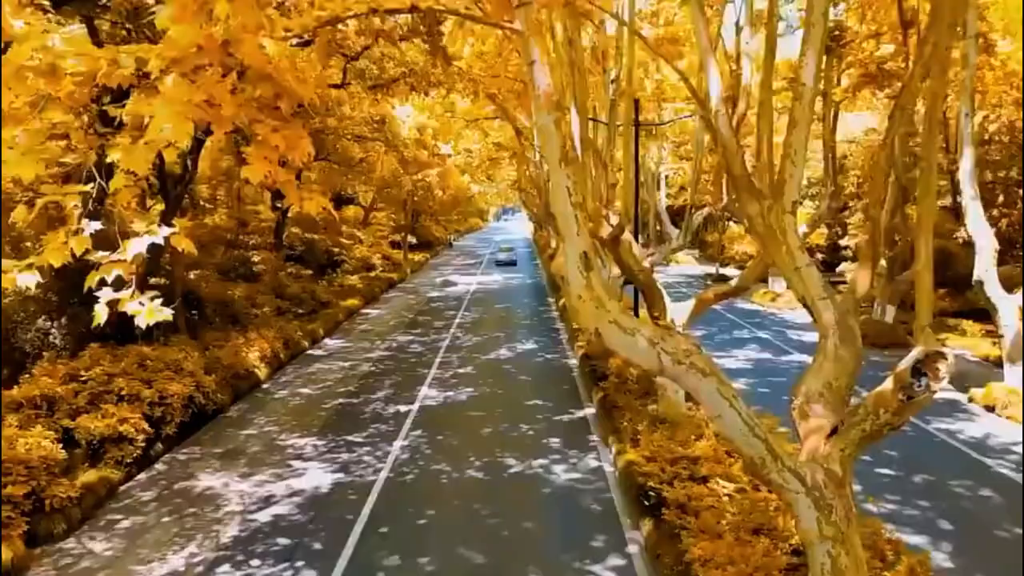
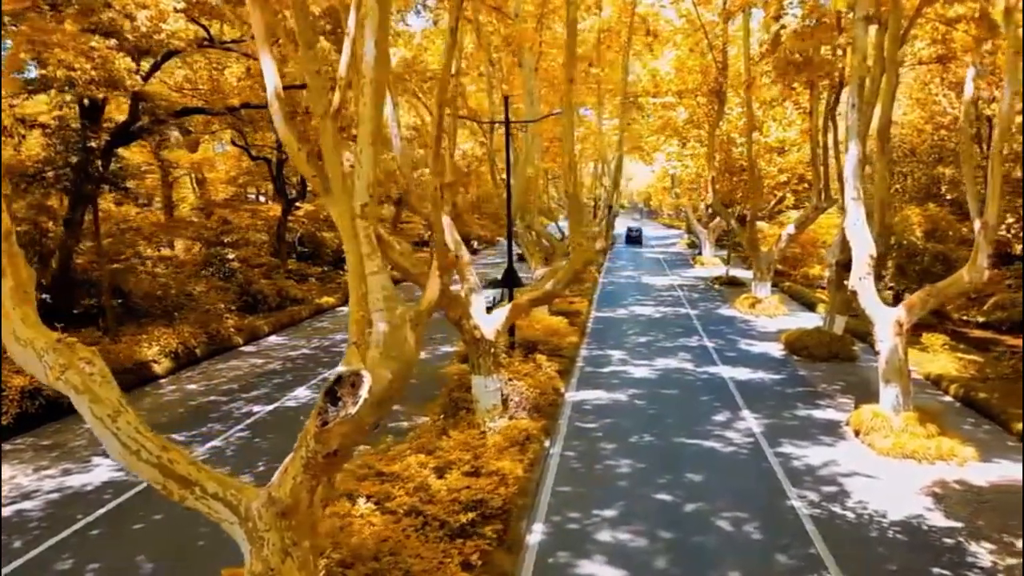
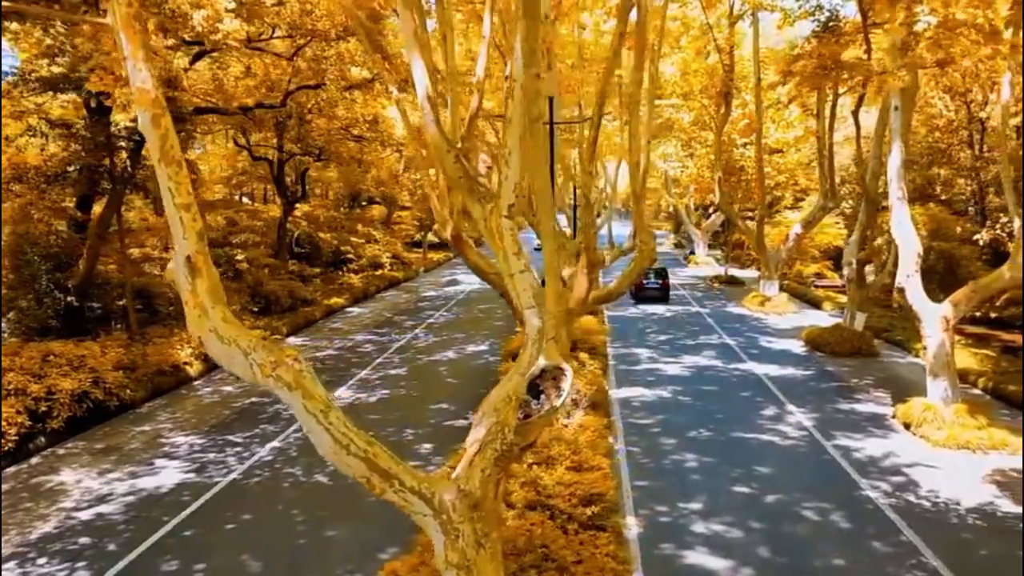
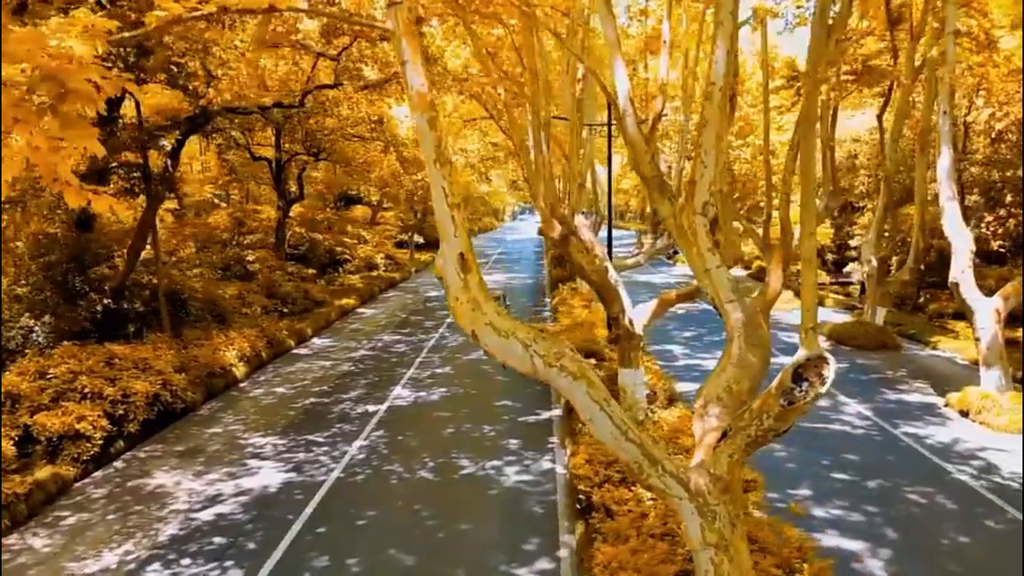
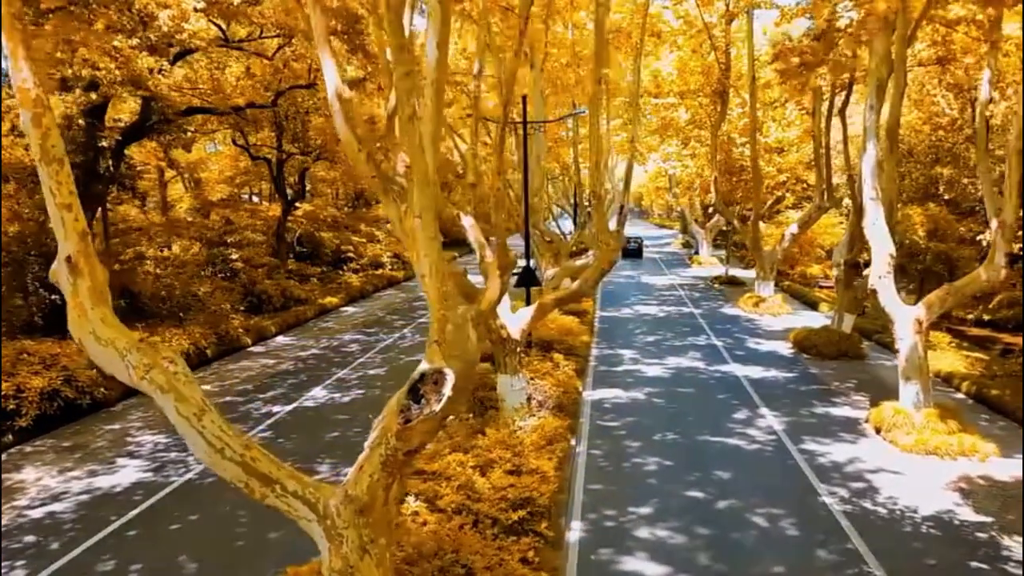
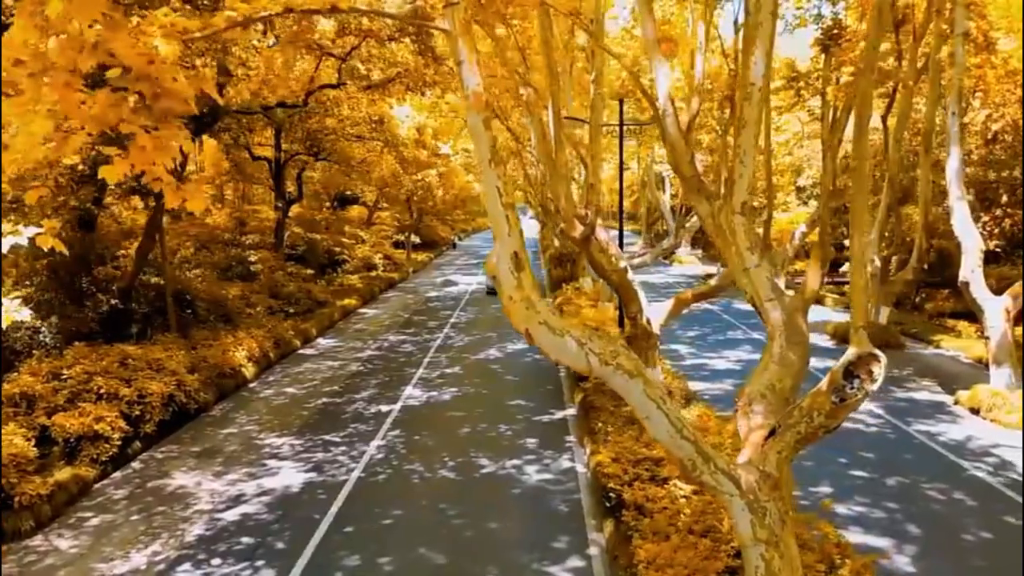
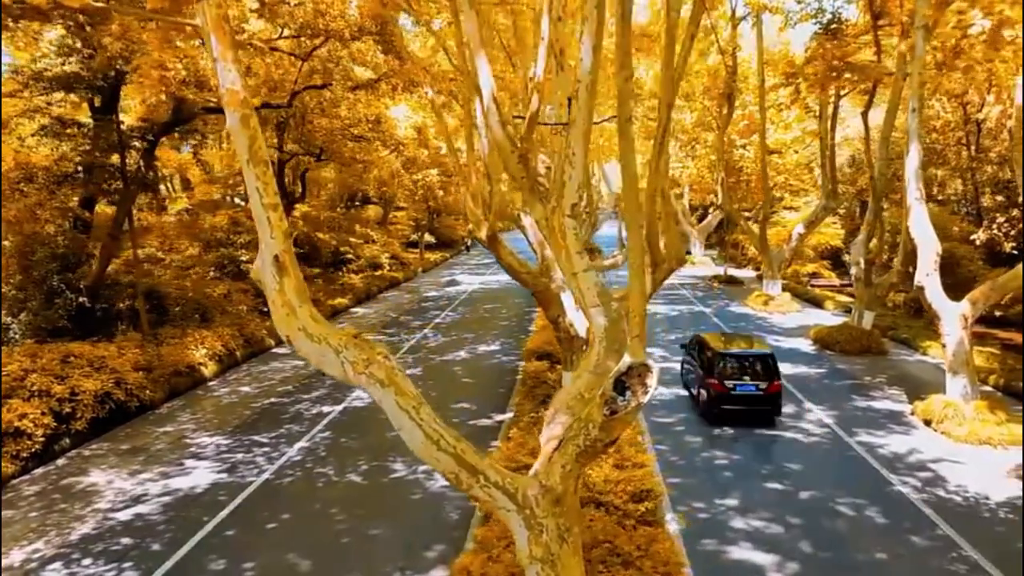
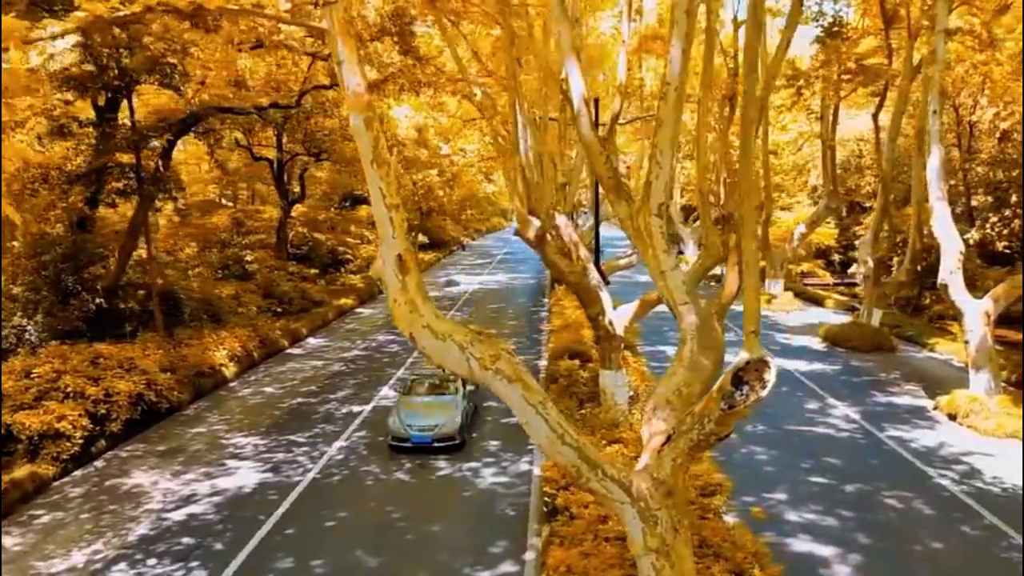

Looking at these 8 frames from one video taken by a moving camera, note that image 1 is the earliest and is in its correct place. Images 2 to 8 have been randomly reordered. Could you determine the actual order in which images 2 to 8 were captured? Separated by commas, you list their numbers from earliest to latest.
6, 4, 8, 7, 3, 5, 2
